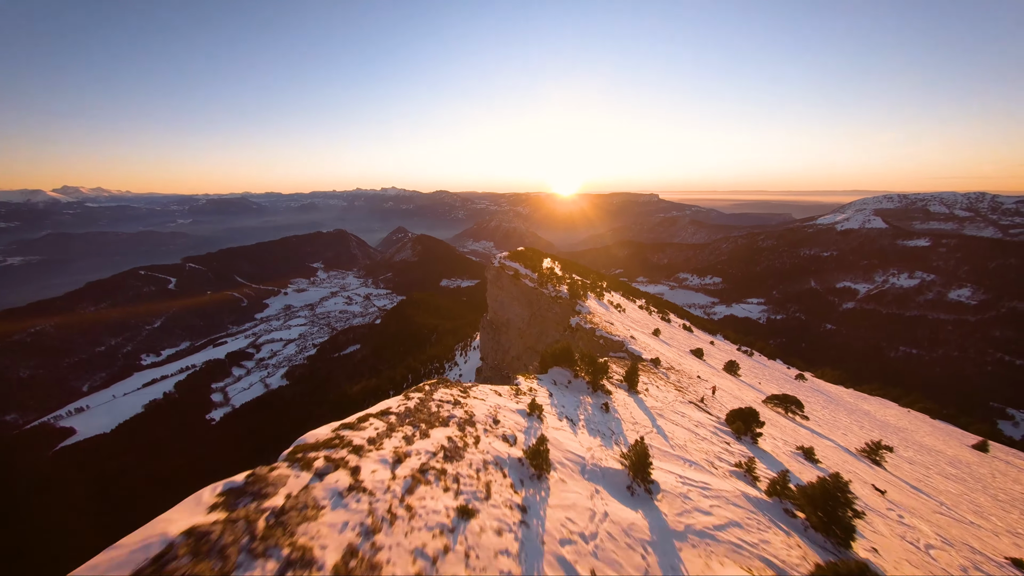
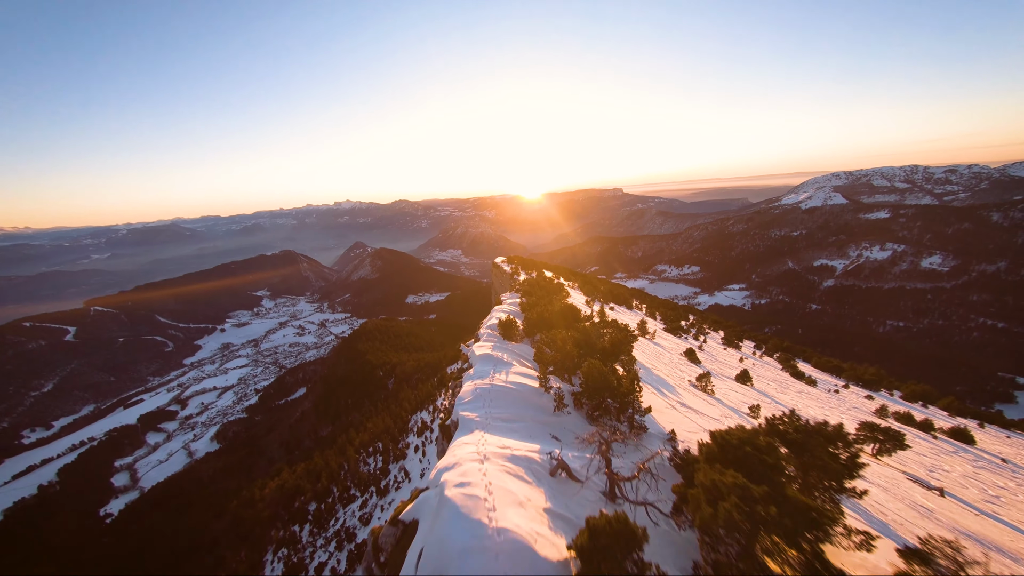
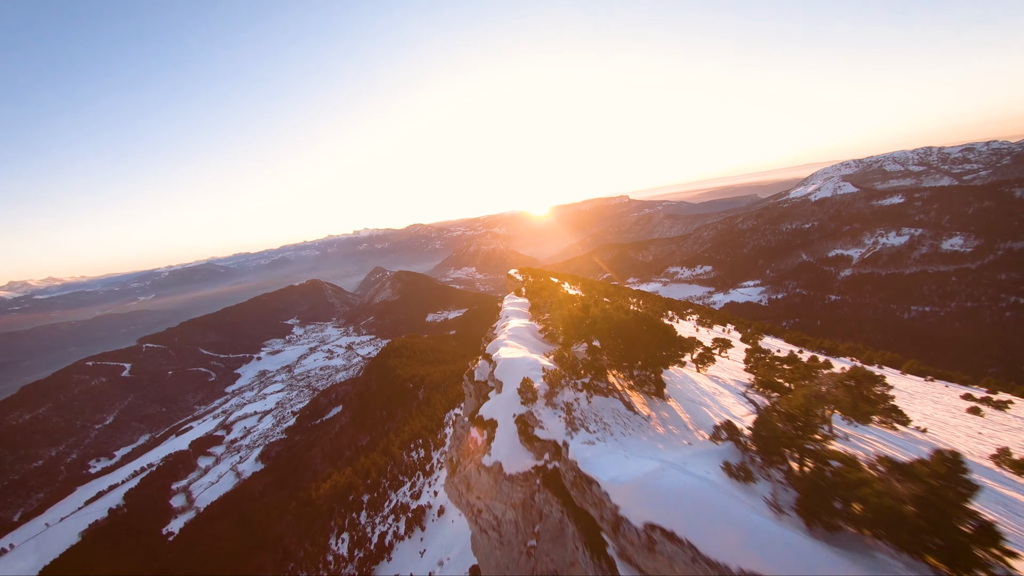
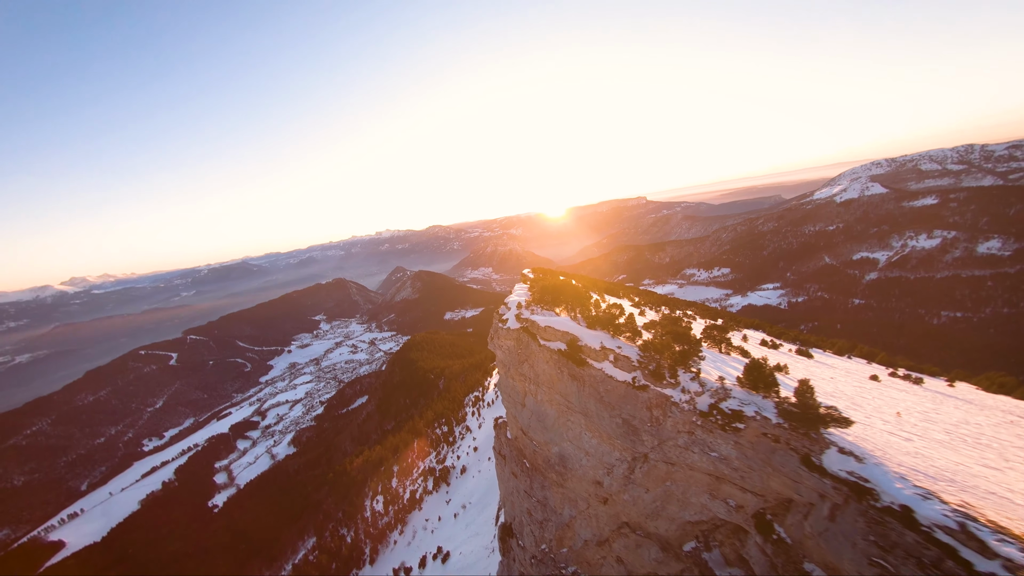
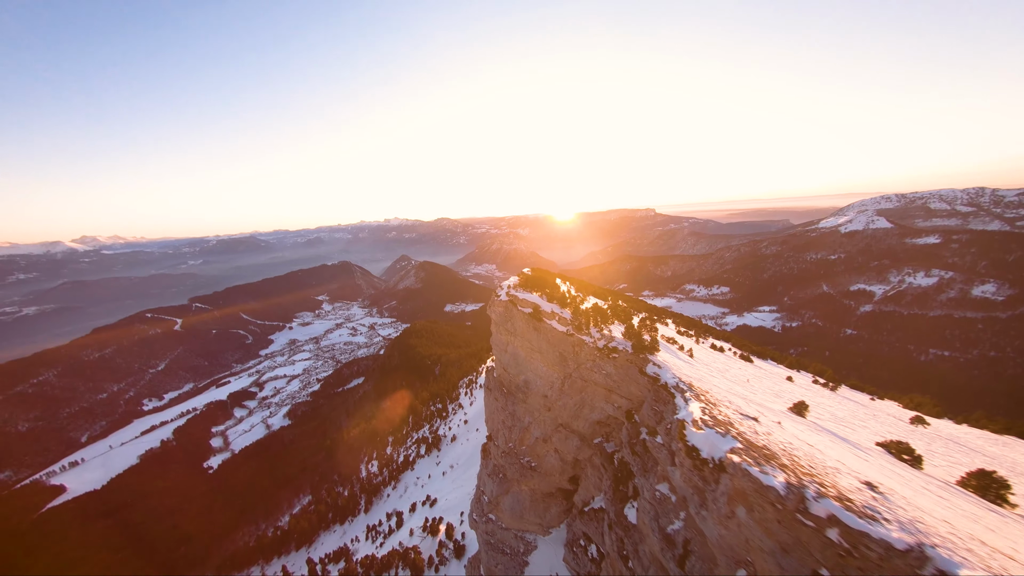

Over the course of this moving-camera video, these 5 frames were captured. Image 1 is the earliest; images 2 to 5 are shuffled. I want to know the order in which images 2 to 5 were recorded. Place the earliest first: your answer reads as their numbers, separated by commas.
5, 4, 3, 2
